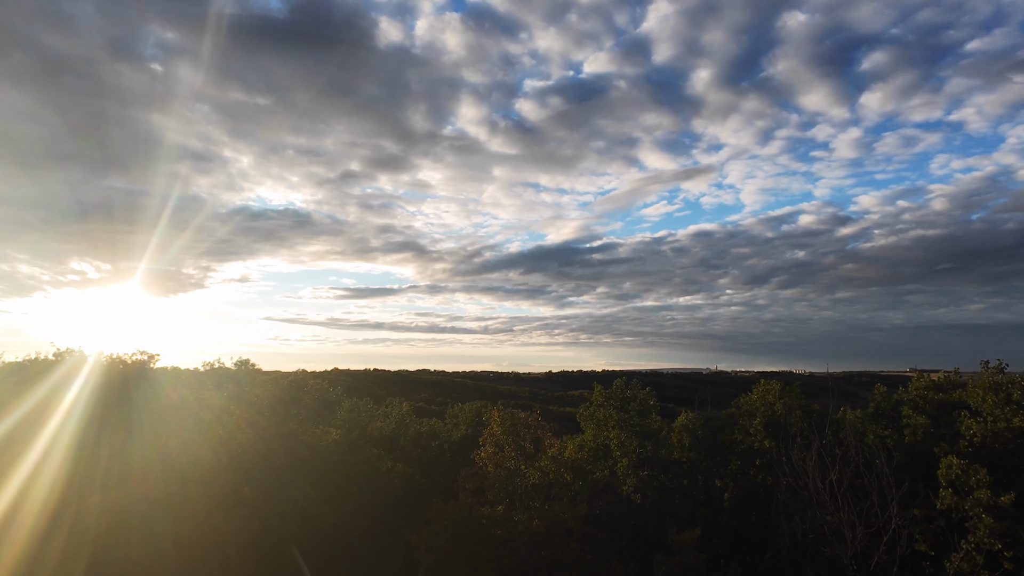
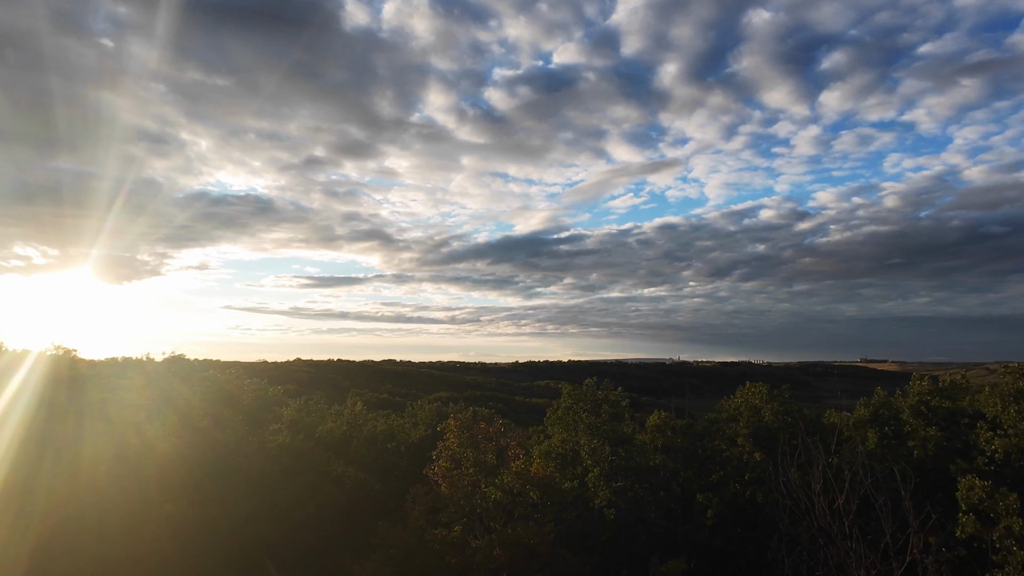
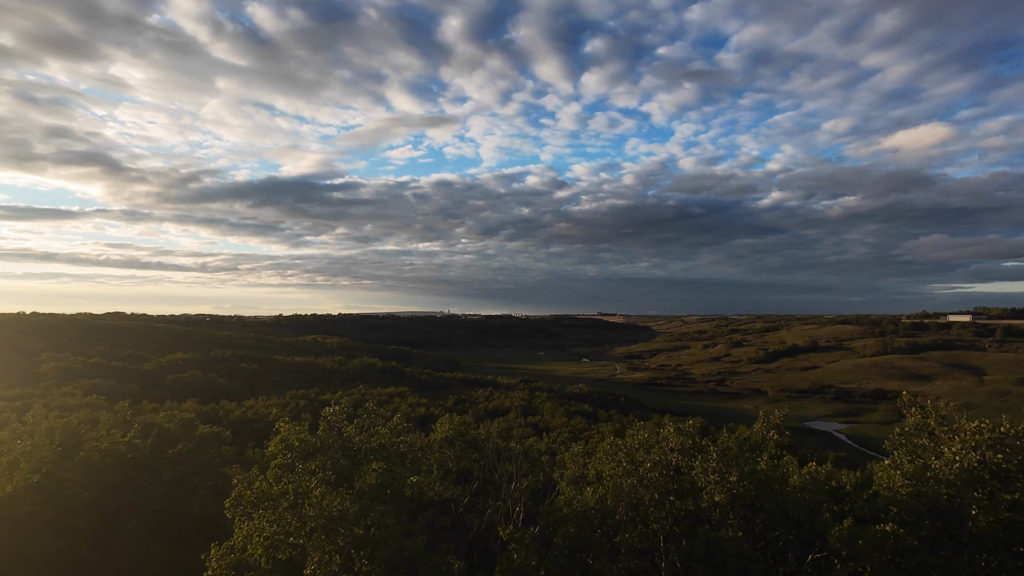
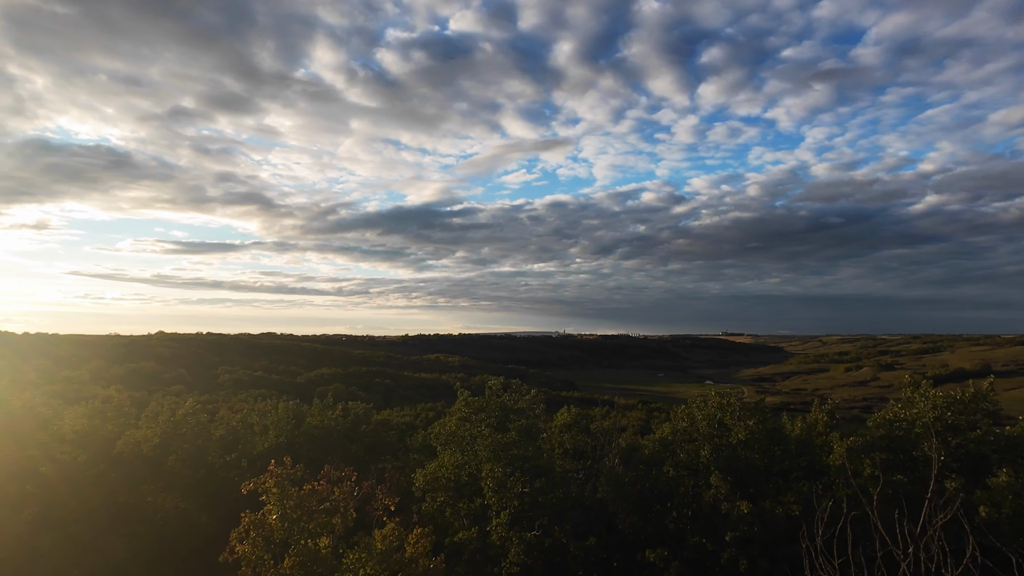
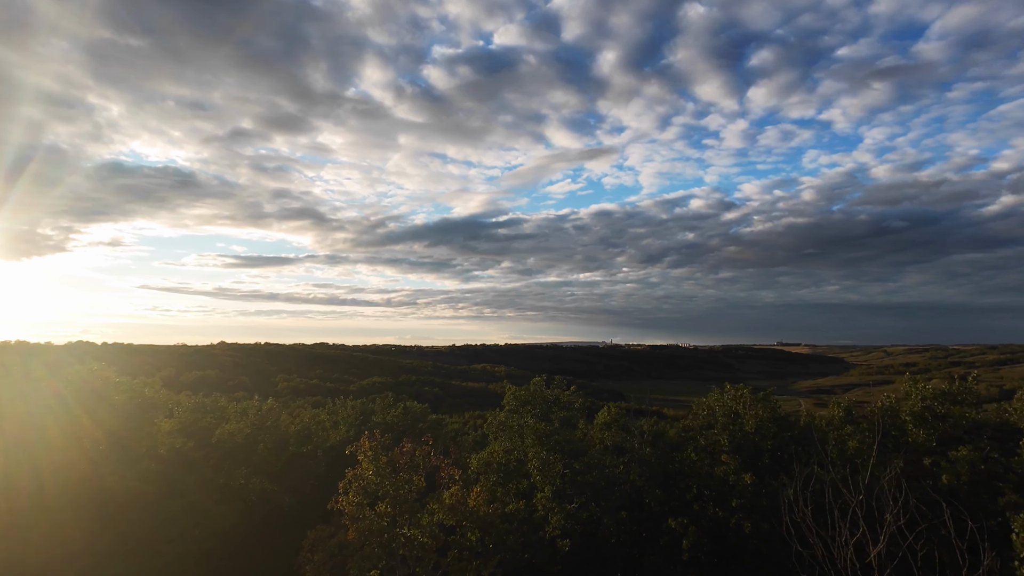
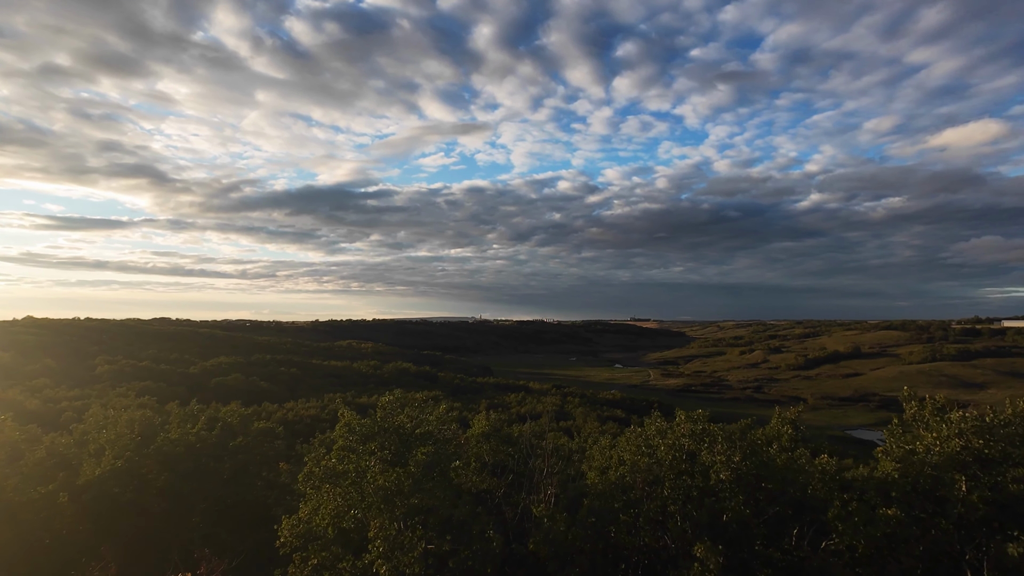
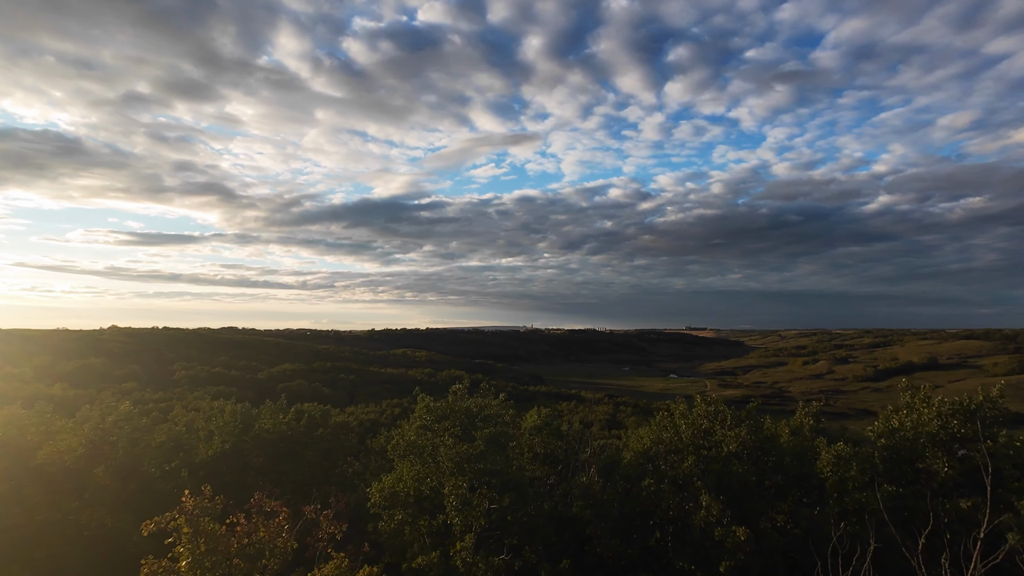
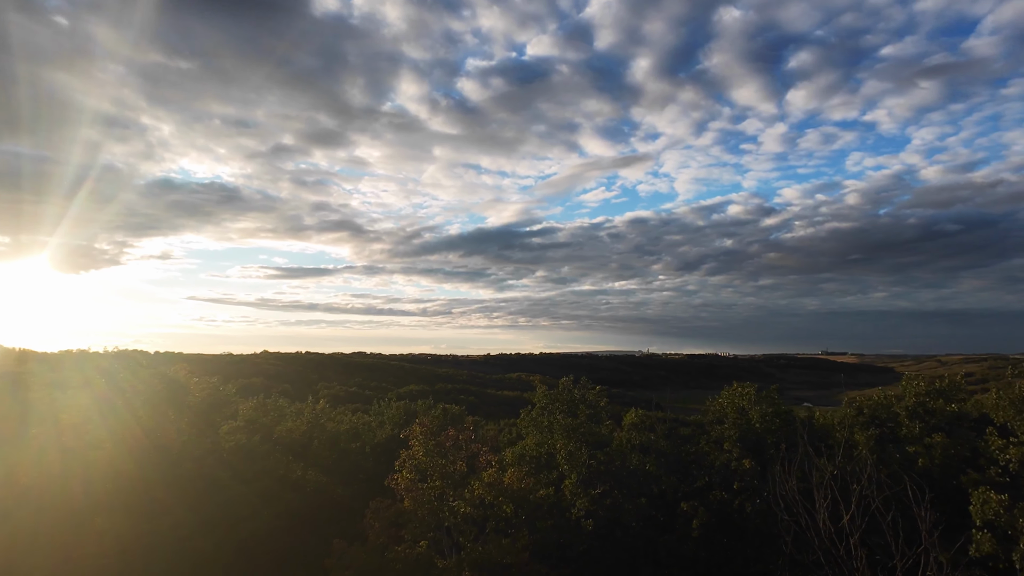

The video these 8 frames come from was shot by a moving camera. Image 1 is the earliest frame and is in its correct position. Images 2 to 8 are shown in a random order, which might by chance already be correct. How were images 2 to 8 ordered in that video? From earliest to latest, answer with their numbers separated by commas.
2, 8, 5, 4, 7, 6, 3
